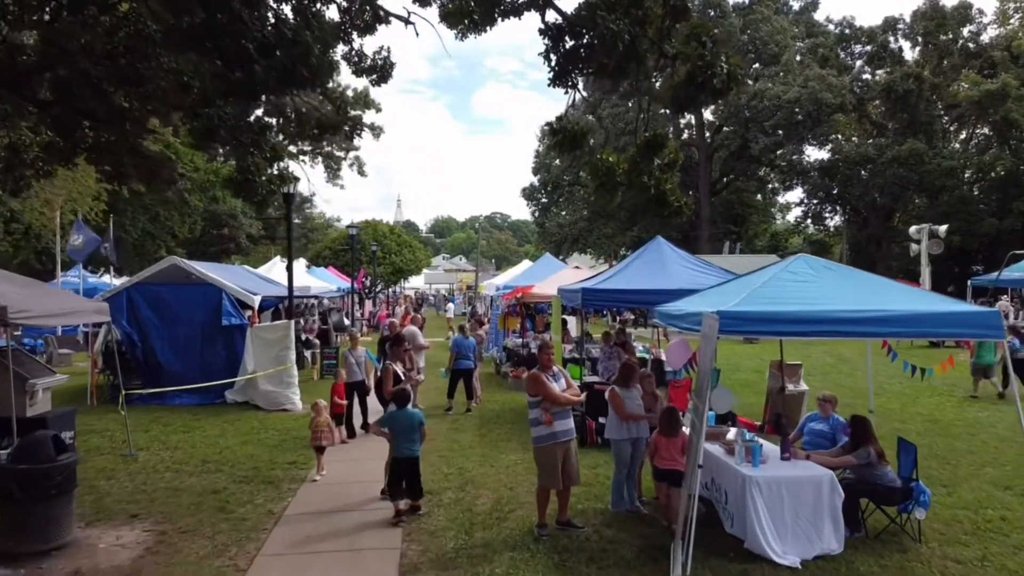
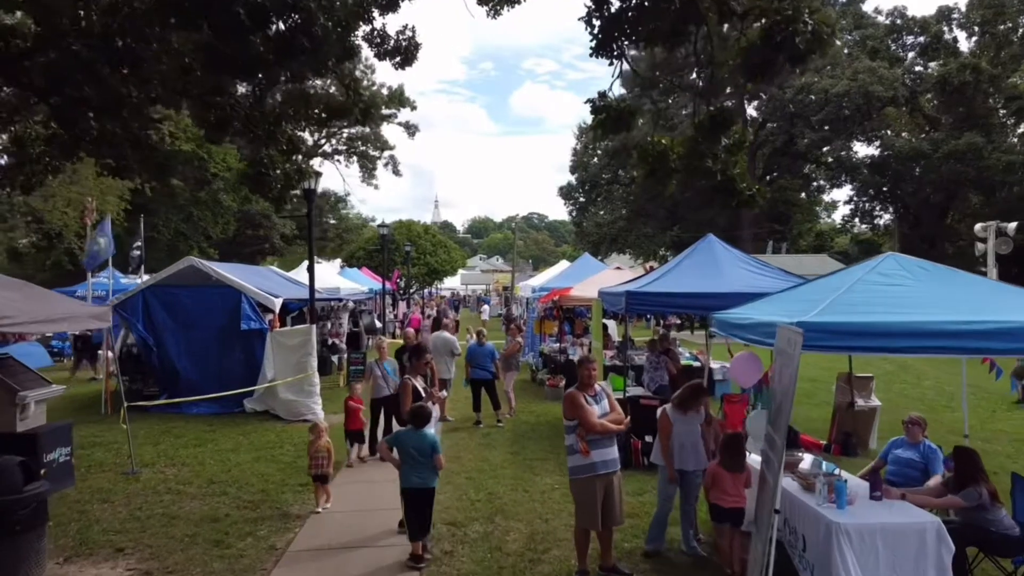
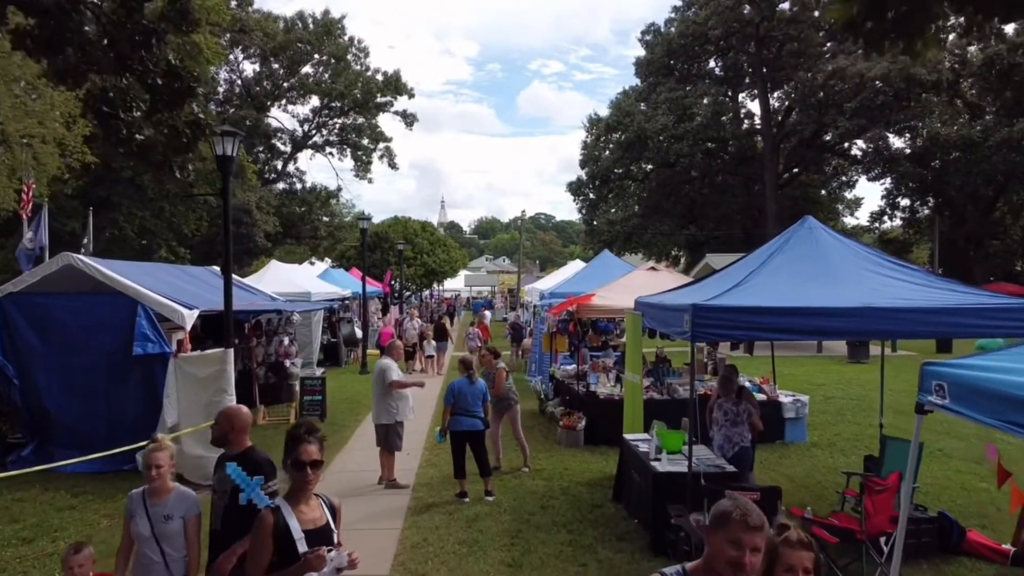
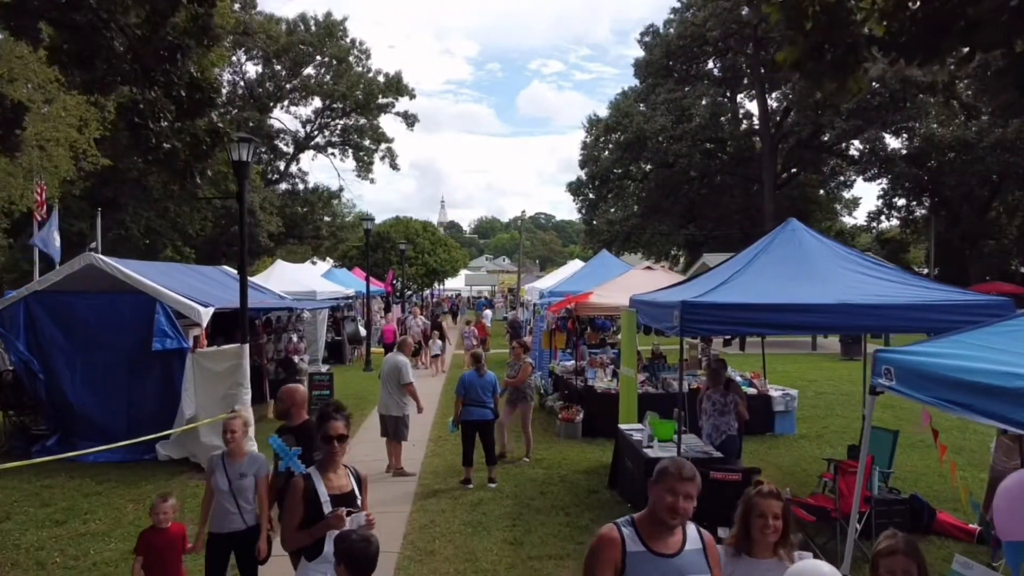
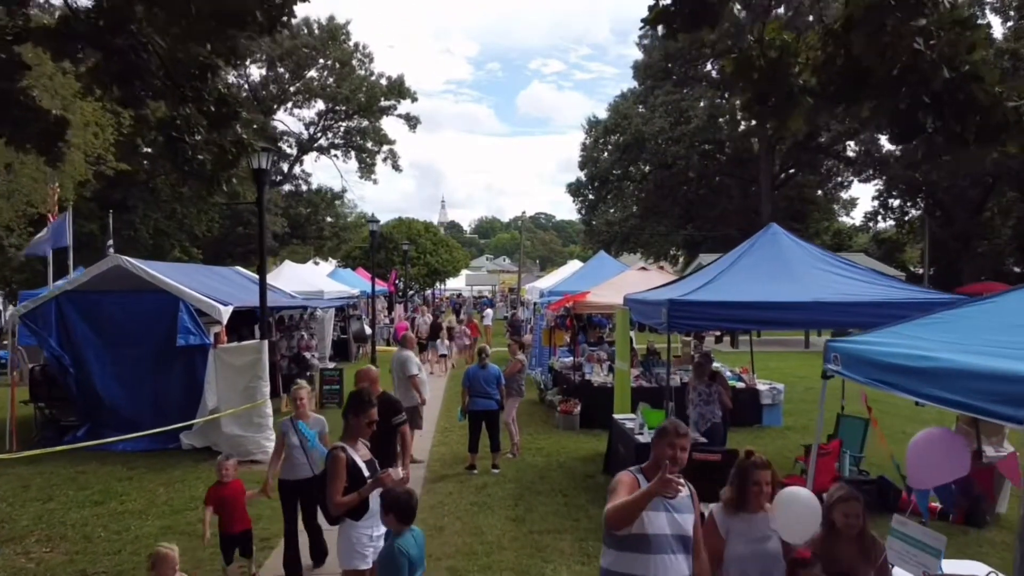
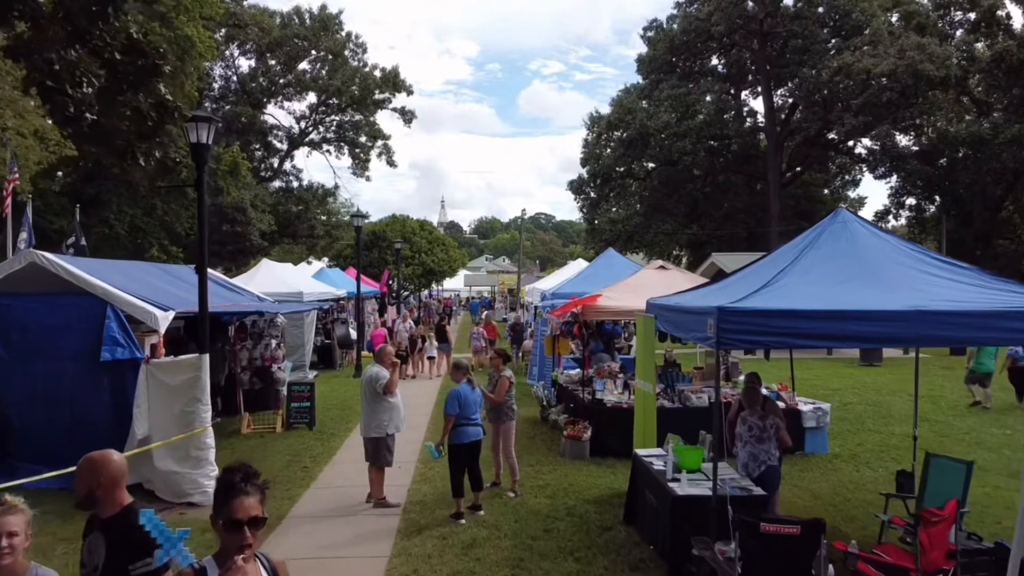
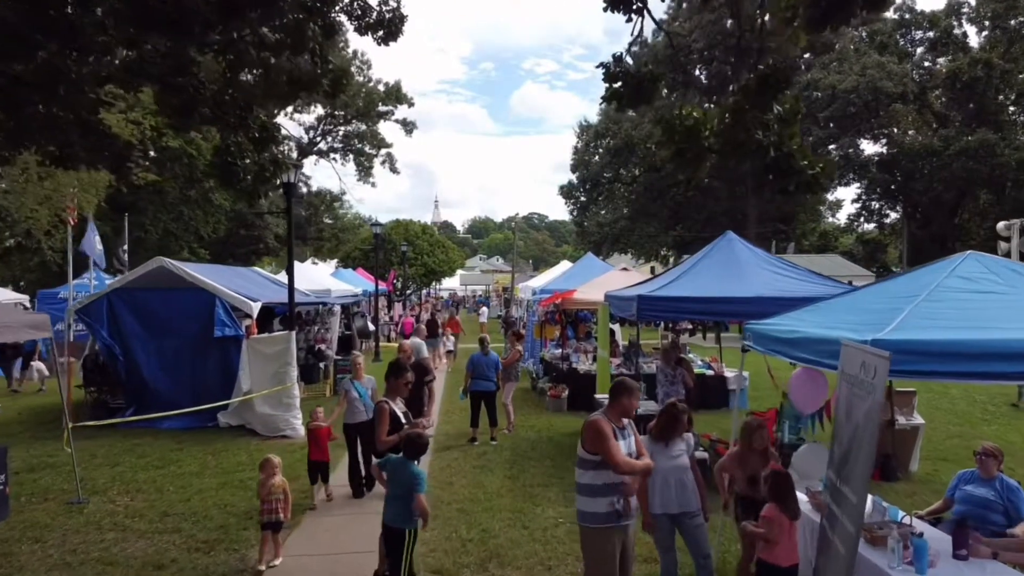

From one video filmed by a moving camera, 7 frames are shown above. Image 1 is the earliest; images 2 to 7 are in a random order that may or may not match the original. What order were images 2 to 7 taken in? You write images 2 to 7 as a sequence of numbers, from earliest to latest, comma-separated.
2, 7, 5, 4, 3, 6
